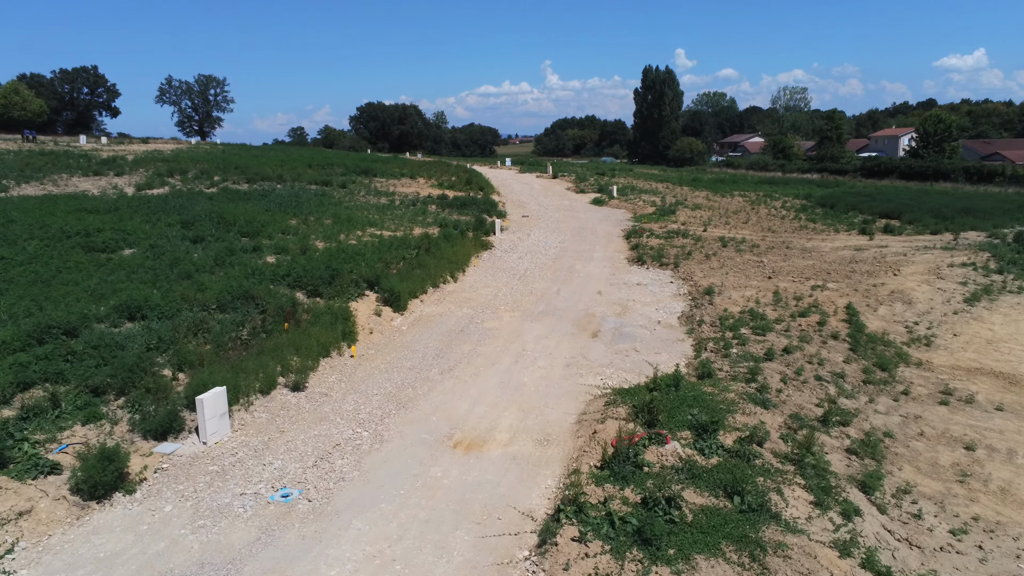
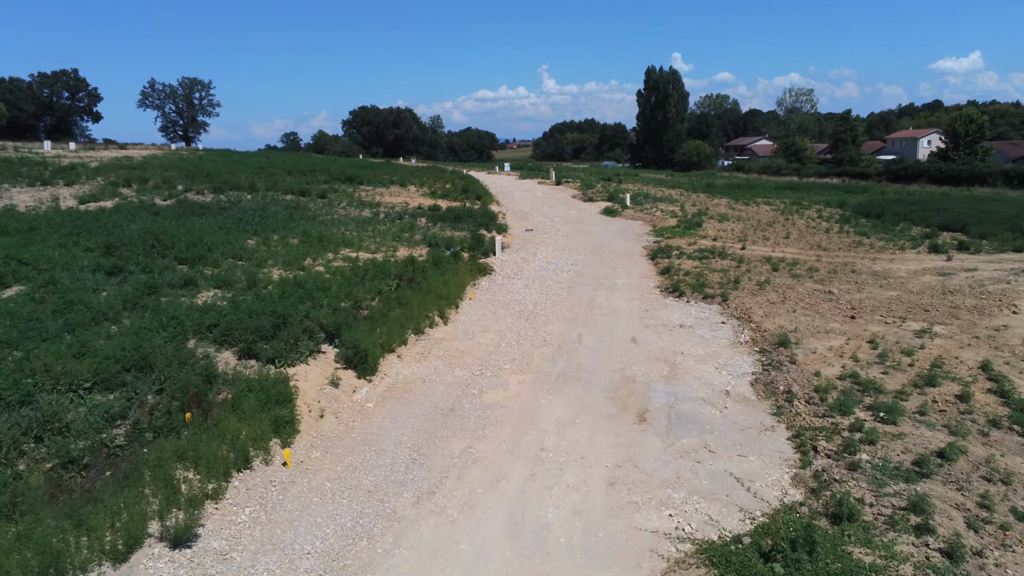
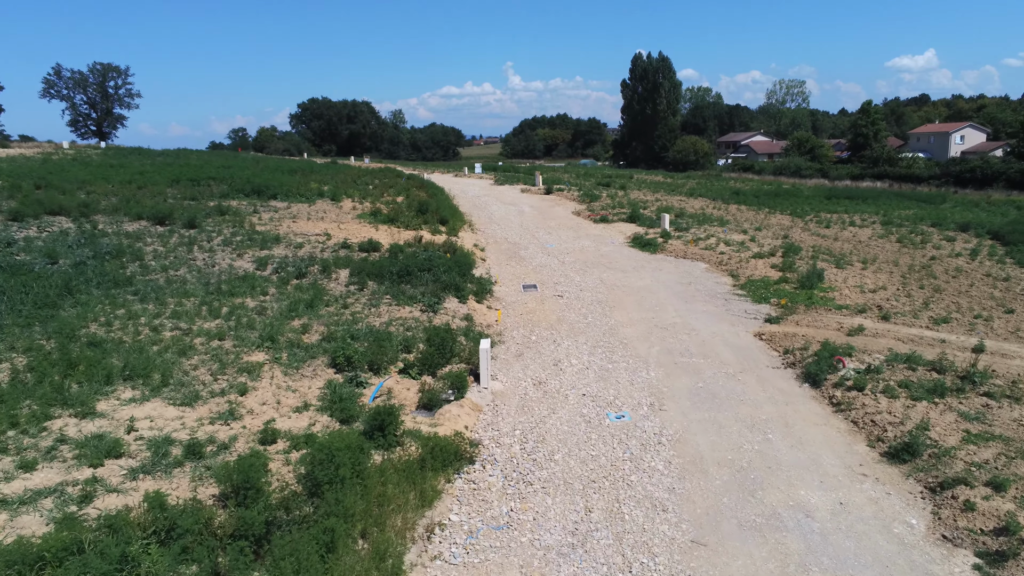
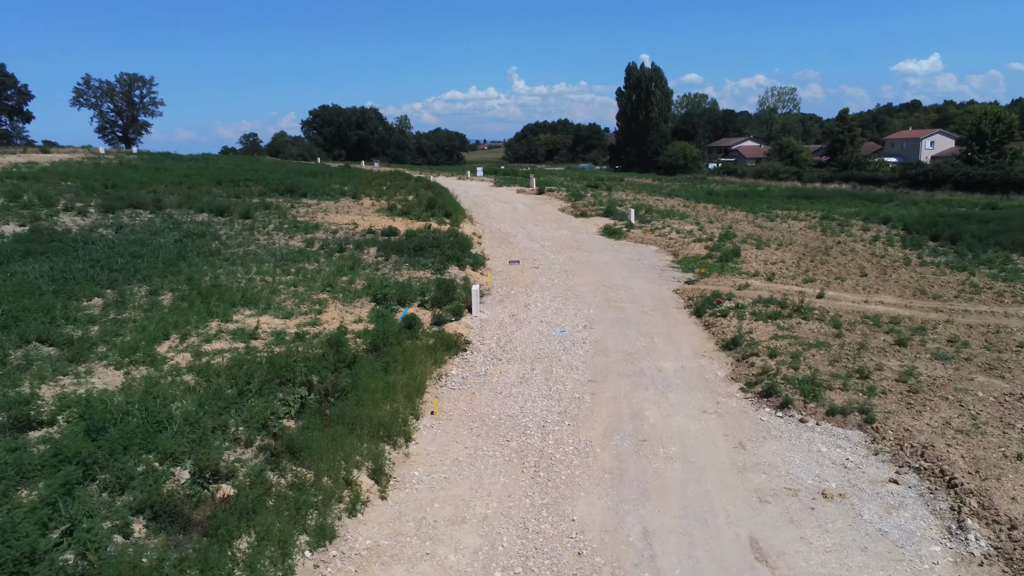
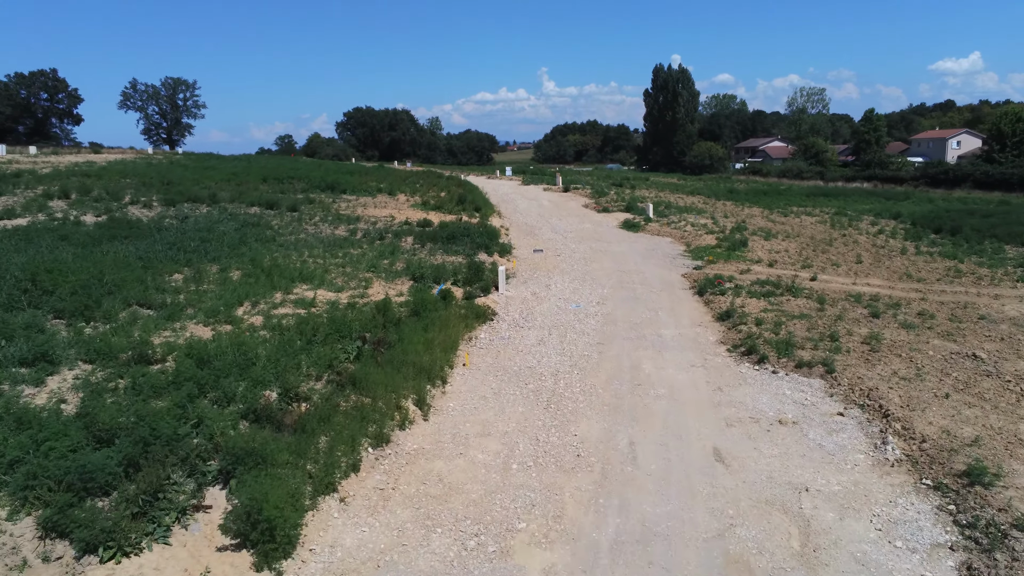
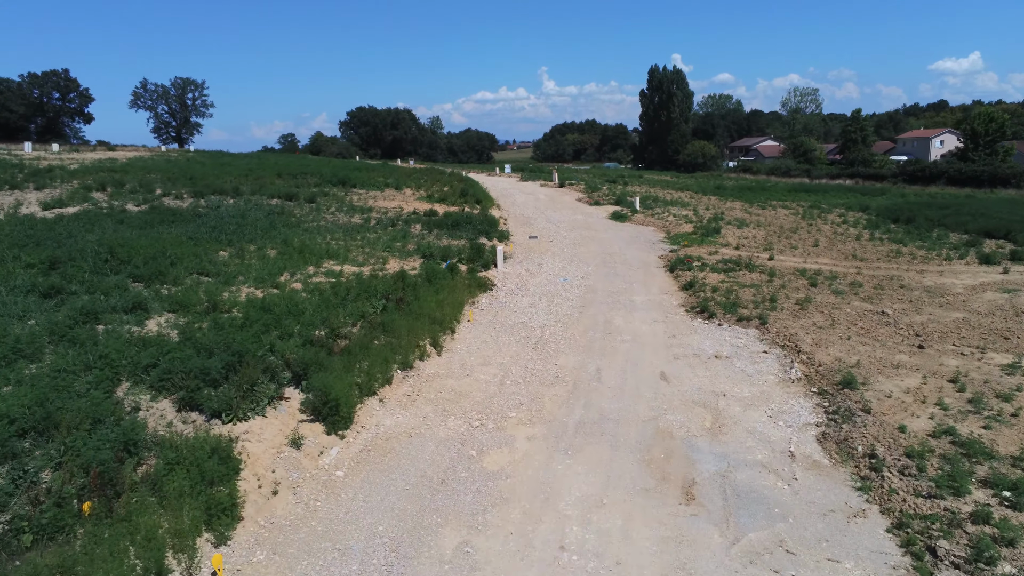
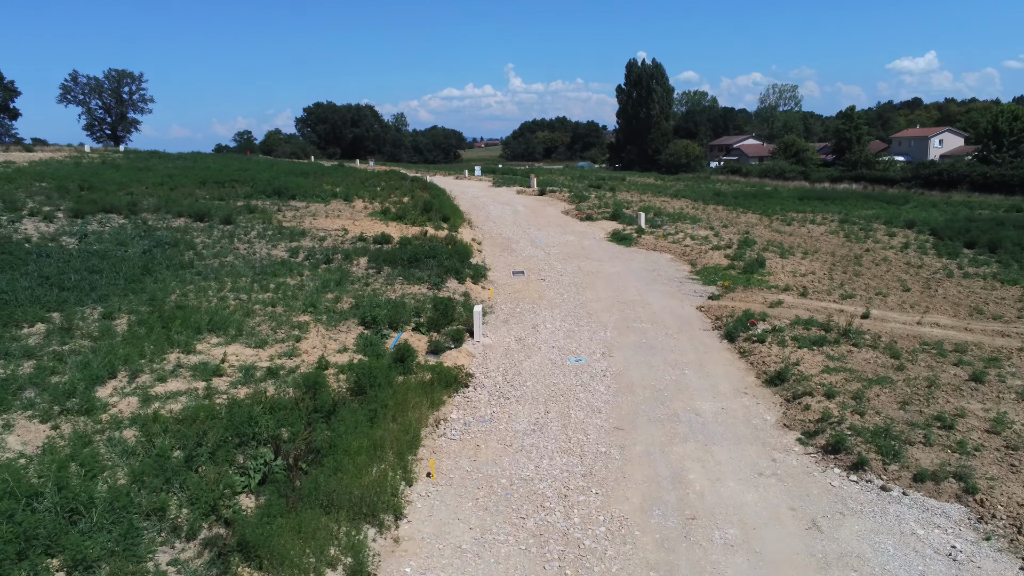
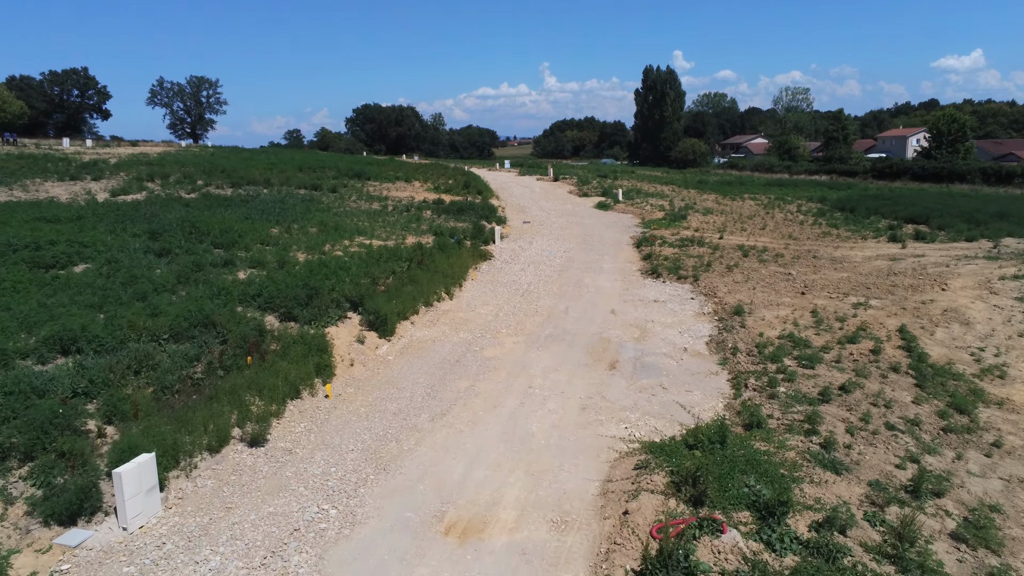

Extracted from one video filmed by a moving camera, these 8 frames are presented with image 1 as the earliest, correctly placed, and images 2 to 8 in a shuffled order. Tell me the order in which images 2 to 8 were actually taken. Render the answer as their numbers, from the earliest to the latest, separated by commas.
8, 2, 6, 5, 4, 7, 3
